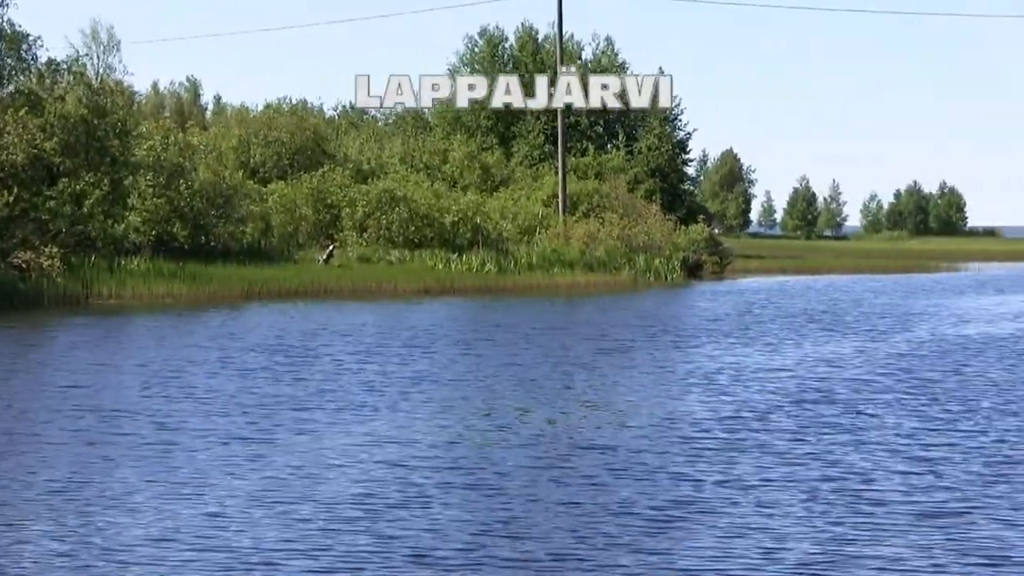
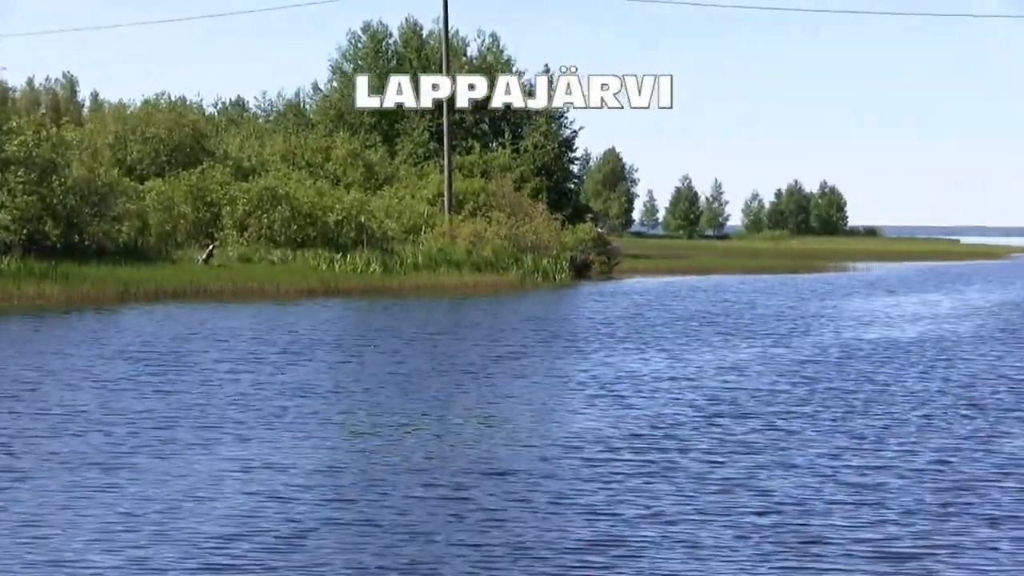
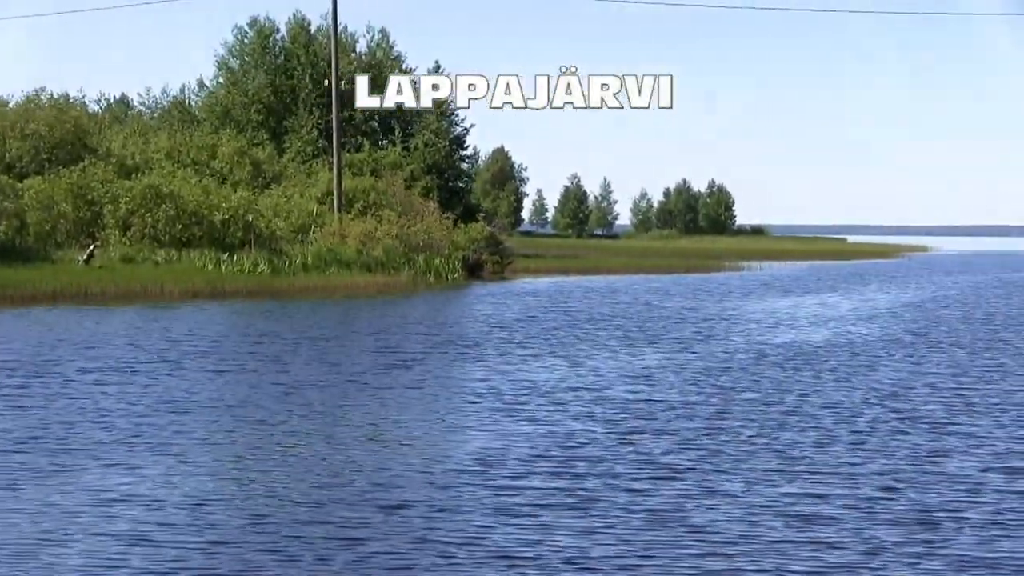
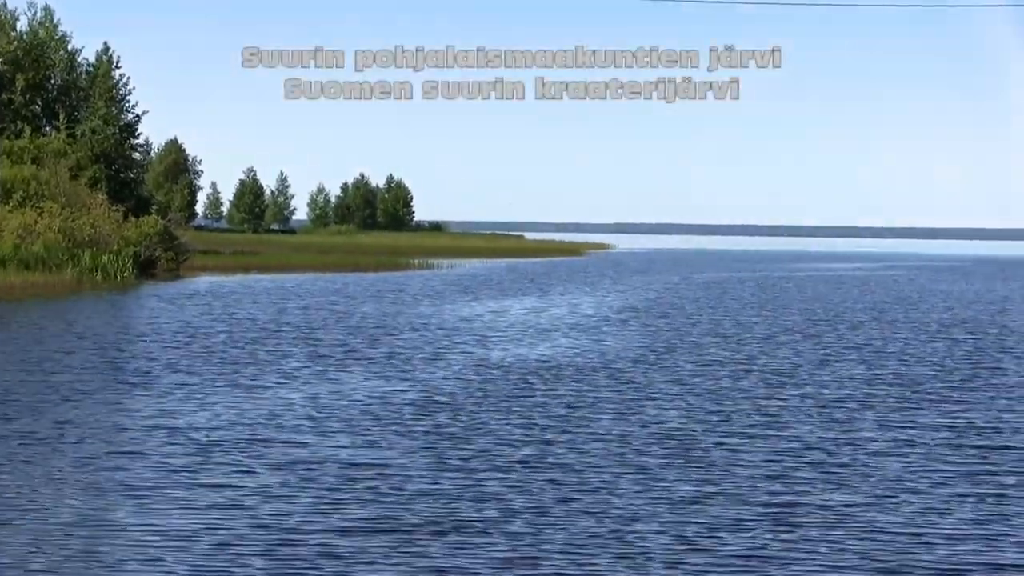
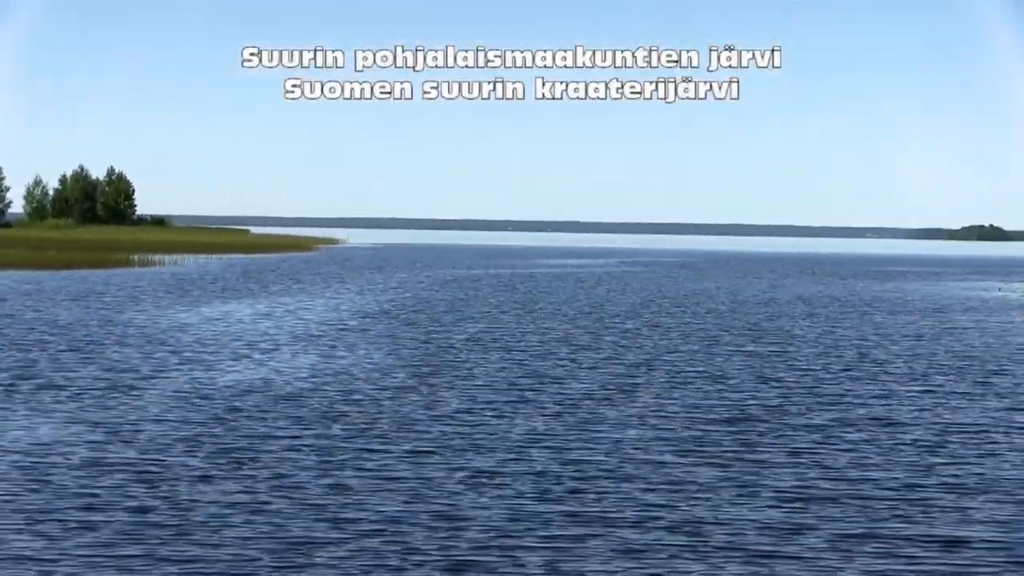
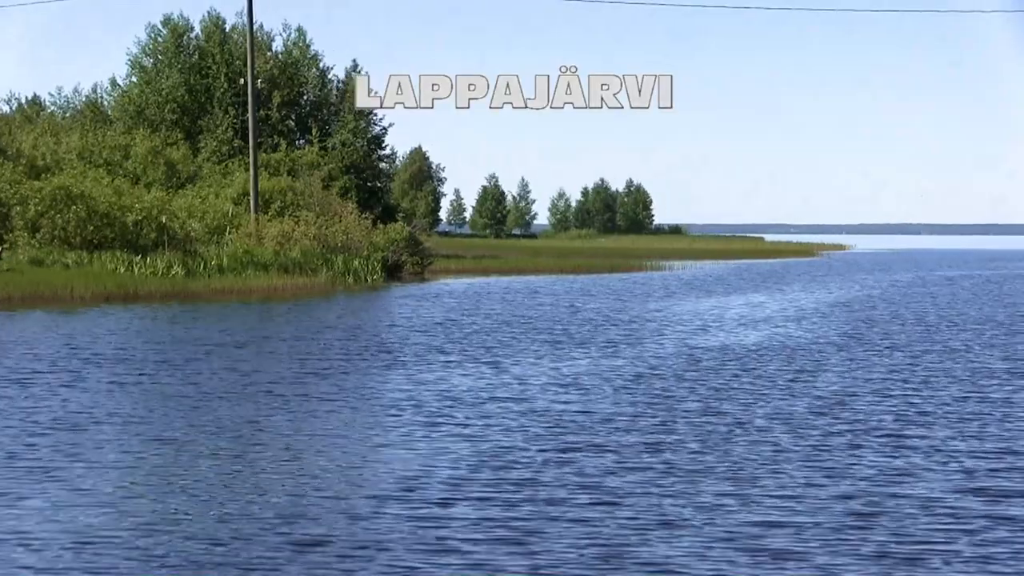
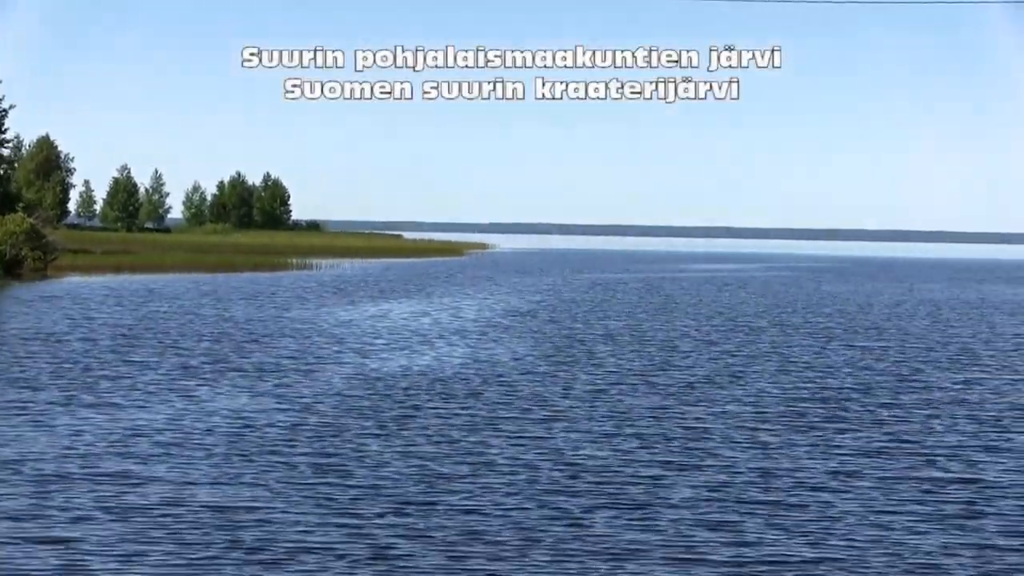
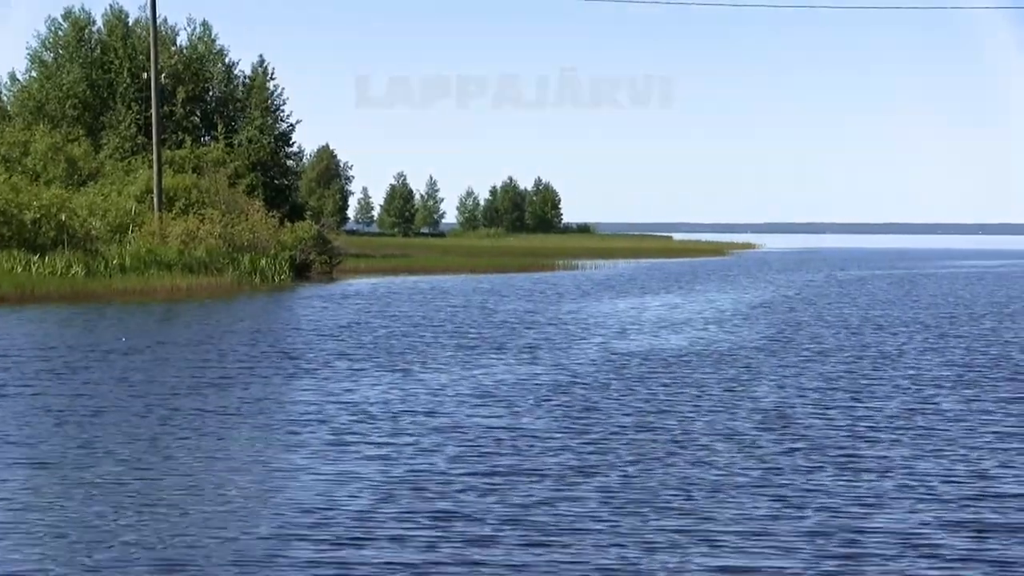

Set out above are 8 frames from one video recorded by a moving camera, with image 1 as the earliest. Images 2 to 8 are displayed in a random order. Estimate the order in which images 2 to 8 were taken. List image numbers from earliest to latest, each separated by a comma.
2, 3, 6, 8, 4, 7, 5
